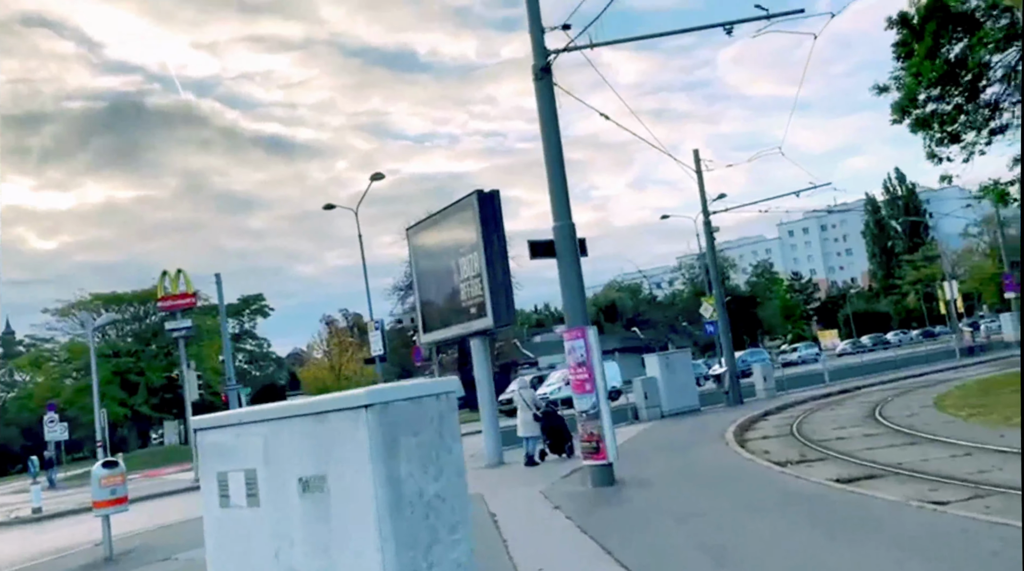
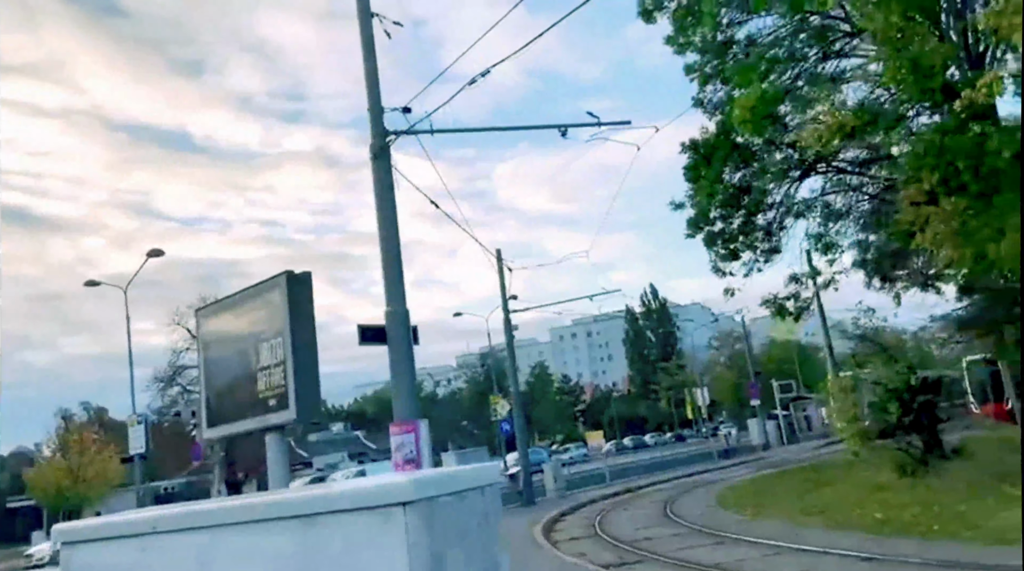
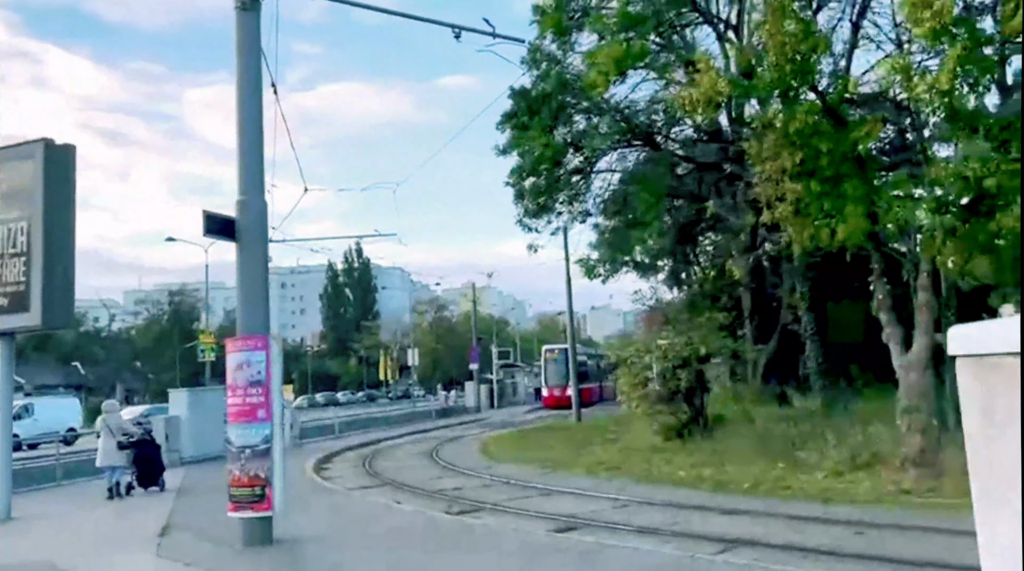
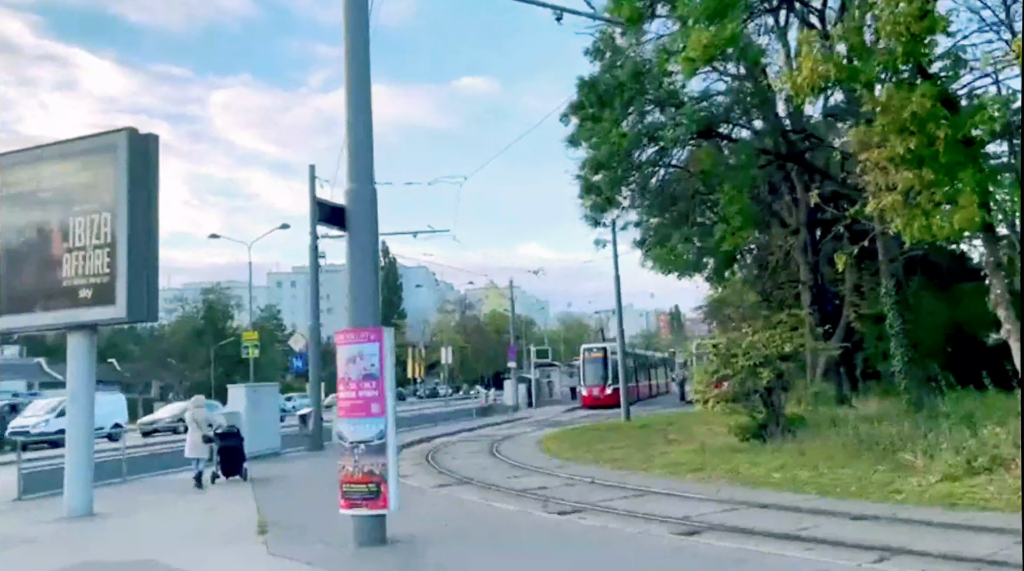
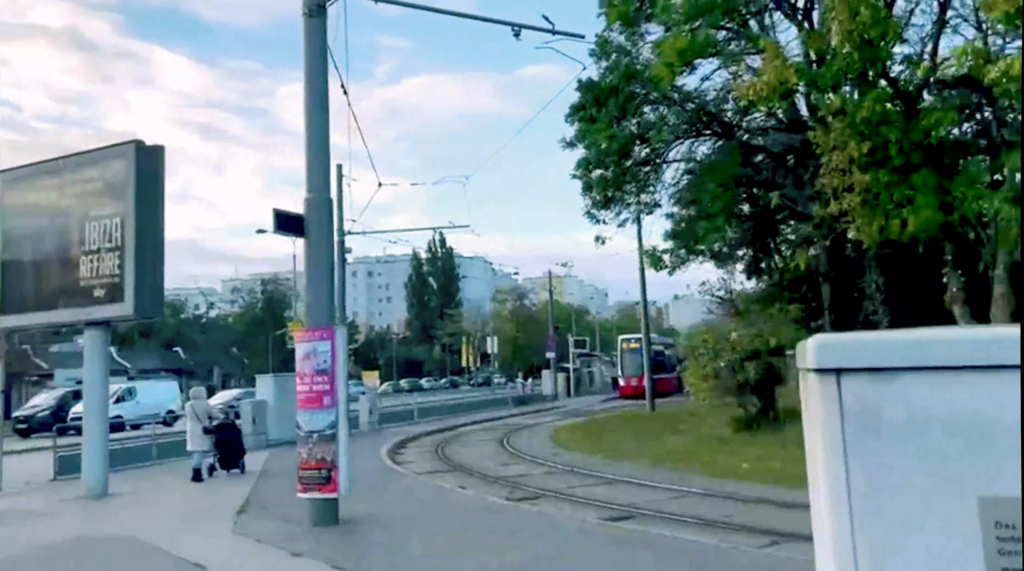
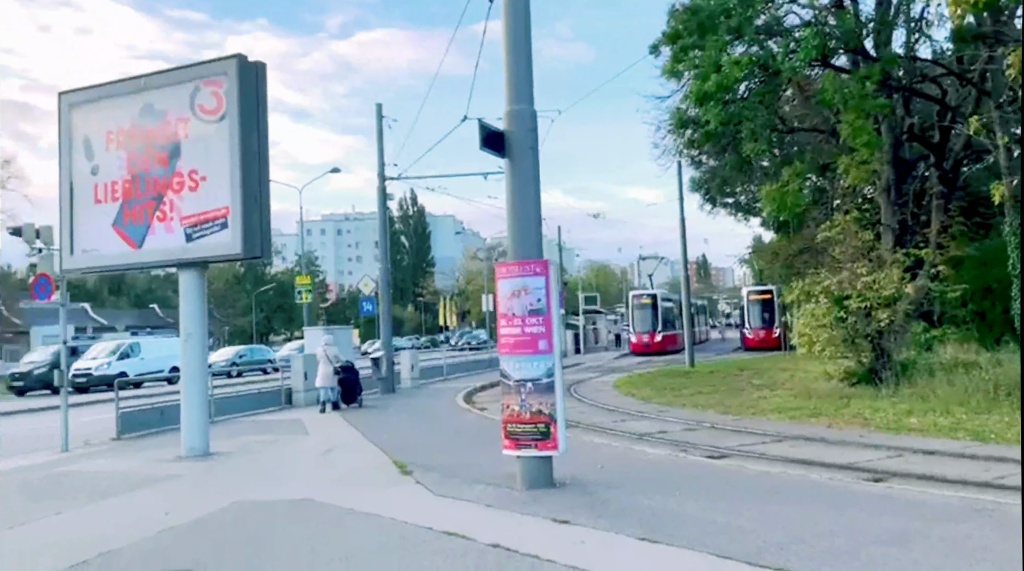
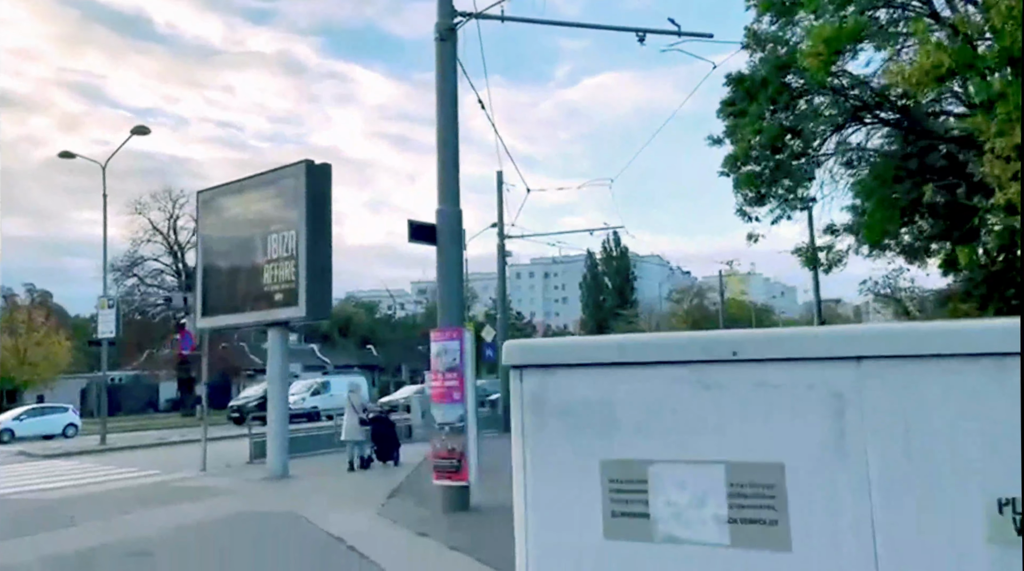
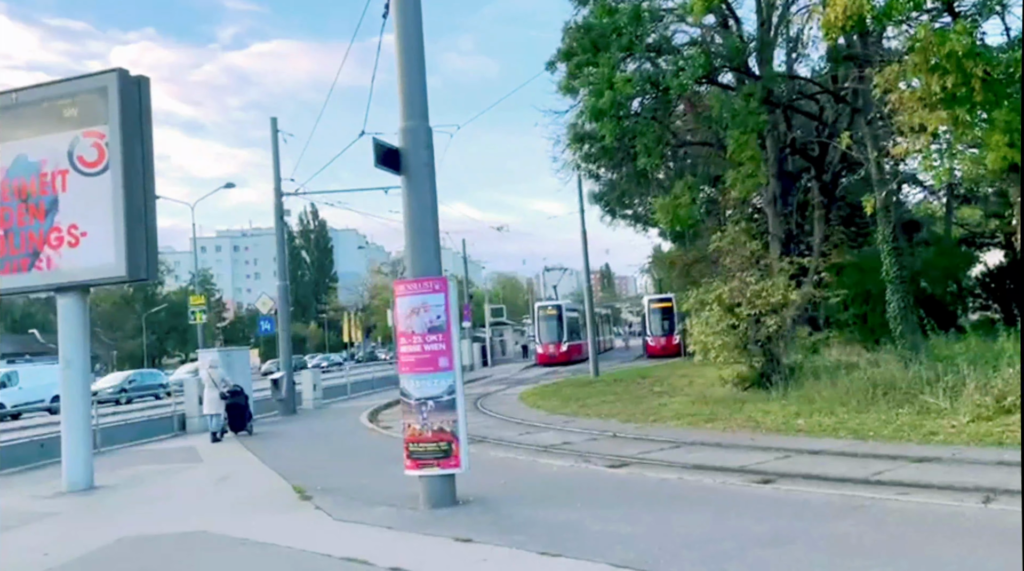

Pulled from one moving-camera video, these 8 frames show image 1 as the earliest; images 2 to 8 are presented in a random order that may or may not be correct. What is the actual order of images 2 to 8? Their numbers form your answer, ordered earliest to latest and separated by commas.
2, 7, 5, 3, 4, 8, 6
